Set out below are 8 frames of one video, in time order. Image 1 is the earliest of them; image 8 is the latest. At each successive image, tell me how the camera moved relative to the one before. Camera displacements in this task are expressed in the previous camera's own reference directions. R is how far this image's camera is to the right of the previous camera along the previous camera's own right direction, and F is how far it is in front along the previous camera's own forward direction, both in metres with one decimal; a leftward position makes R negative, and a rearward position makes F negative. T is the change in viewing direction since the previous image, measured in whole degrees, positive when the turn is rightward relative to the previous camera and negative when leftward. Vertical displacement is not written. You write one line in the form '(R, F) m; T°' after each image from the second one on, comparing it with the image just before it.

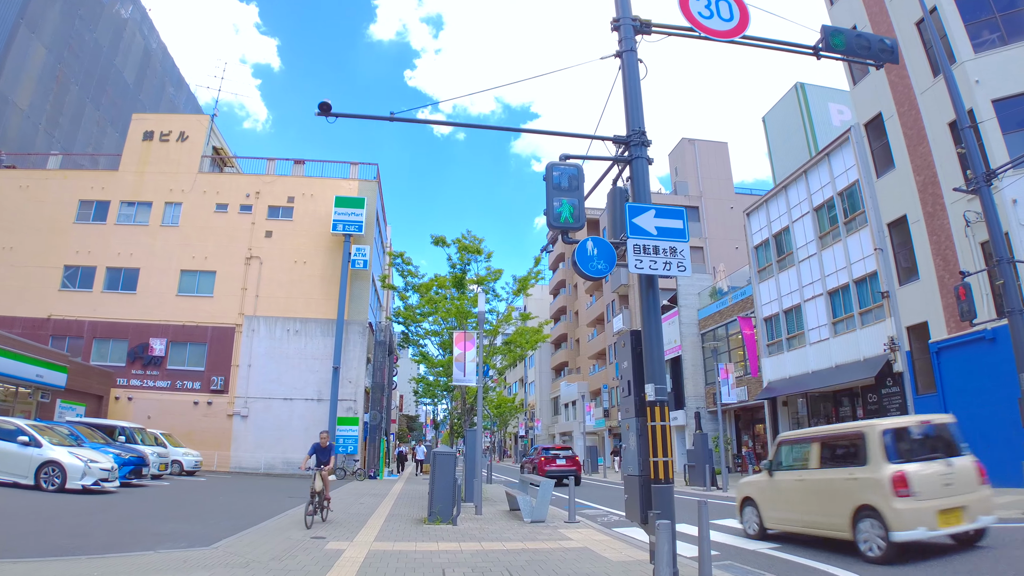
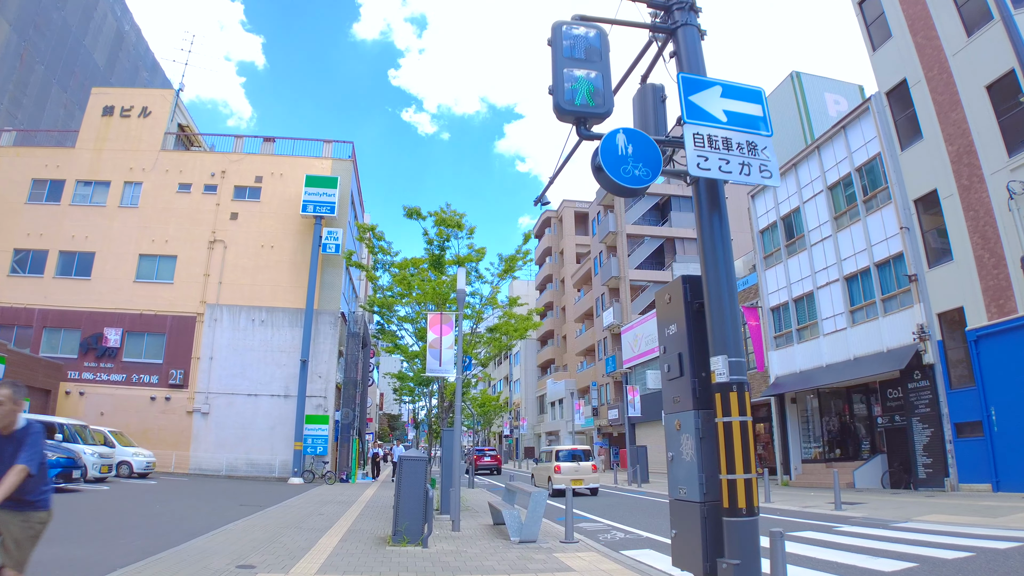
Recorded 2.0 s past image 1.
(0.0, +2.2) m; +1°
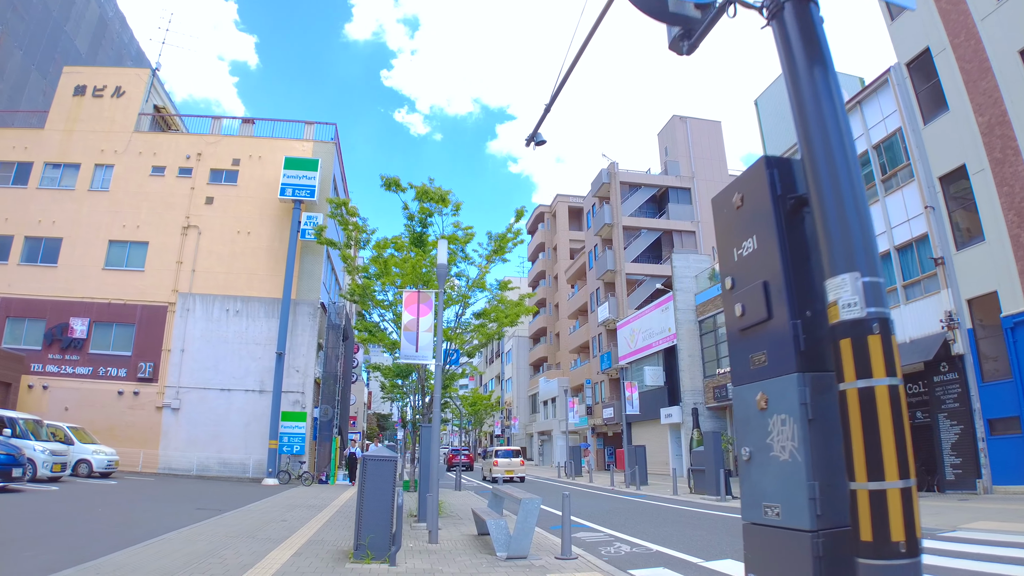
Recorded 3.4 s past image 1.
(+0.1, +1.6) m; +1°
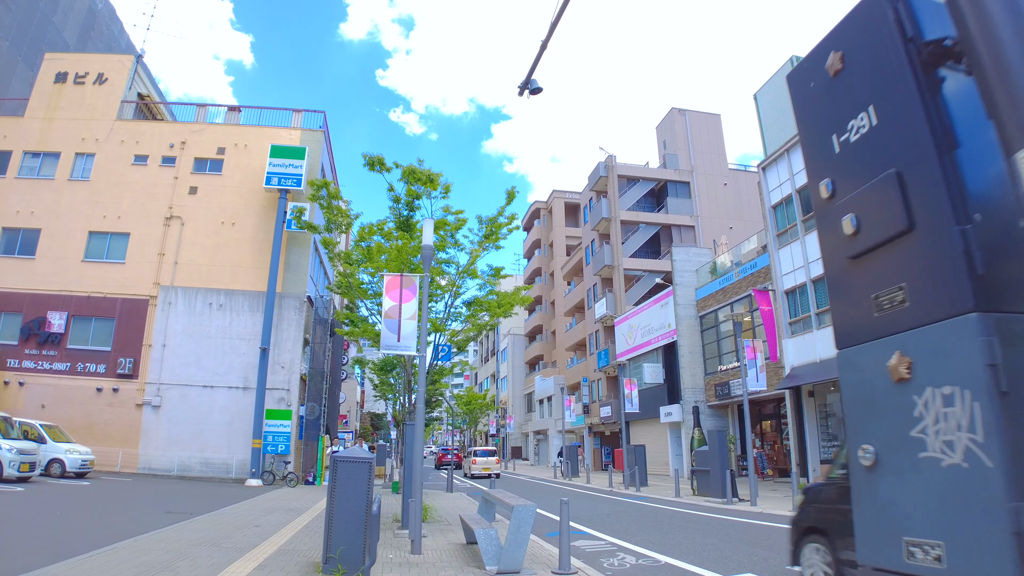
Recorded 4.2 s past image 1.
(0.0, +0.9) m; 0°
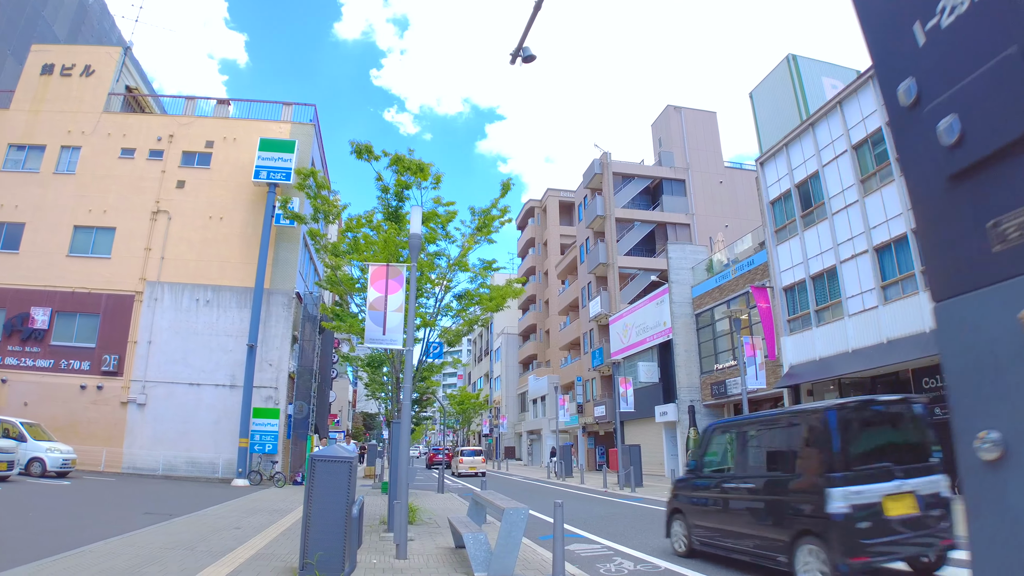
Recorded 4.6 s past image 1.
(0.0, +0.4) m; +1°
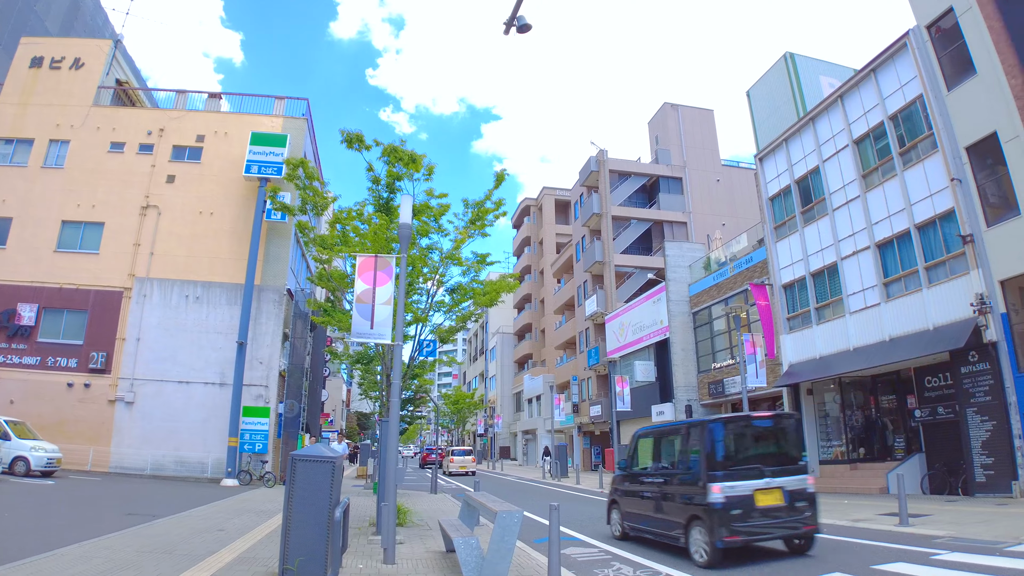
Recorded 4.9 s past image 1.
(0.0, +0.3) m; 0°
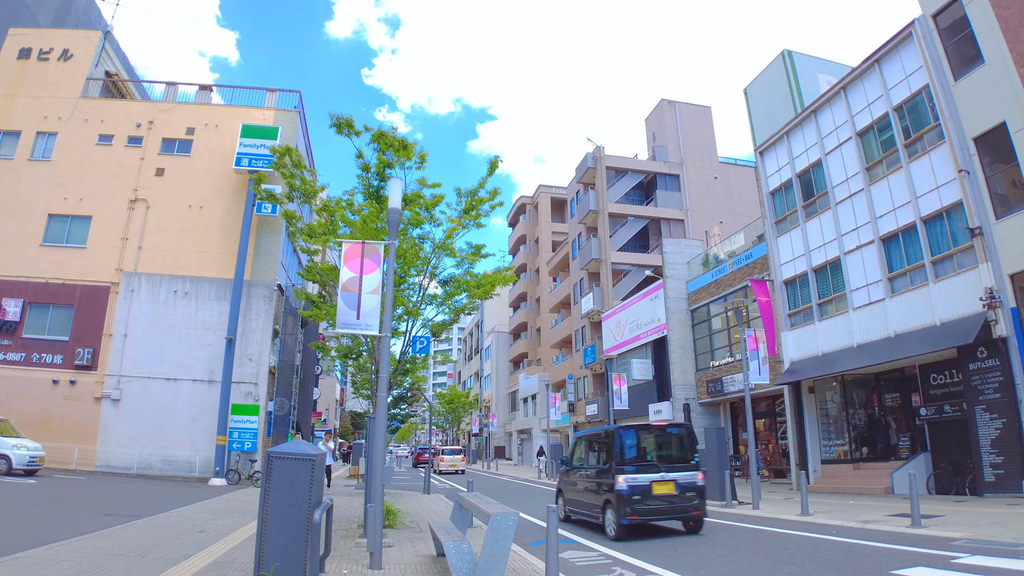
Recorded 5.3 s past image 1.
(0.0, +0.4) m; 0°
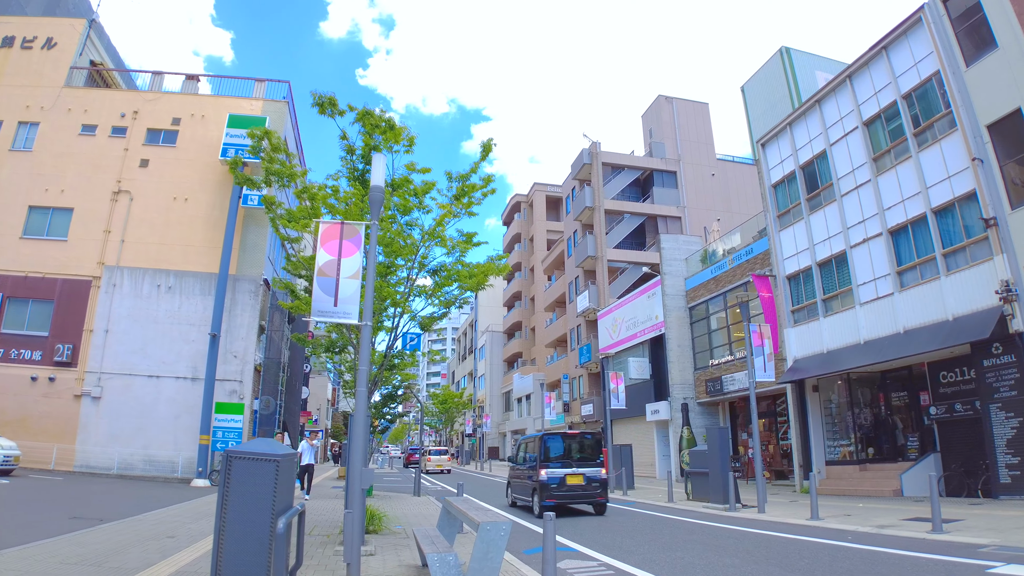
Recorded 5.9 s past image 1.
(0.0, +0.6) m; +1°
